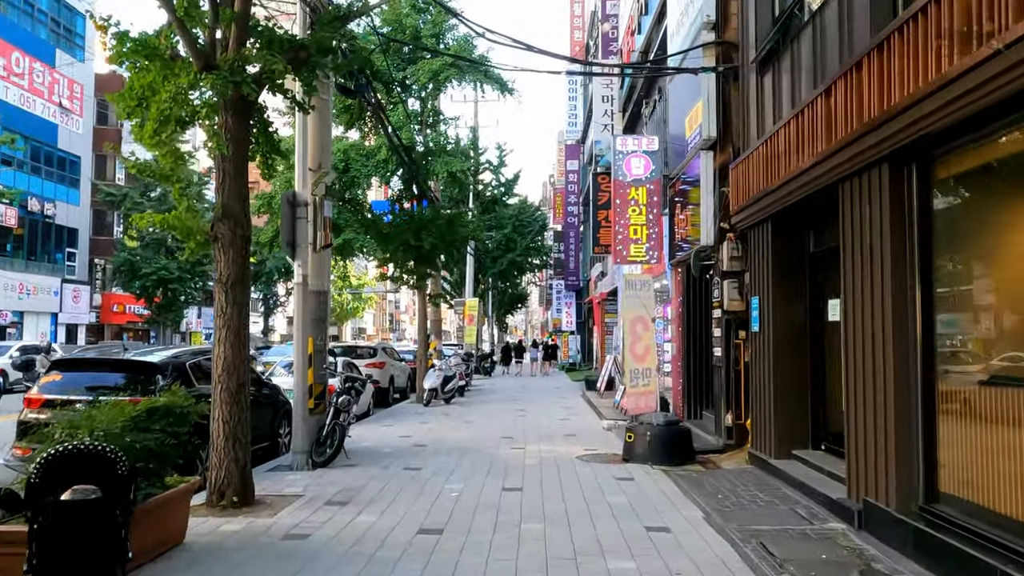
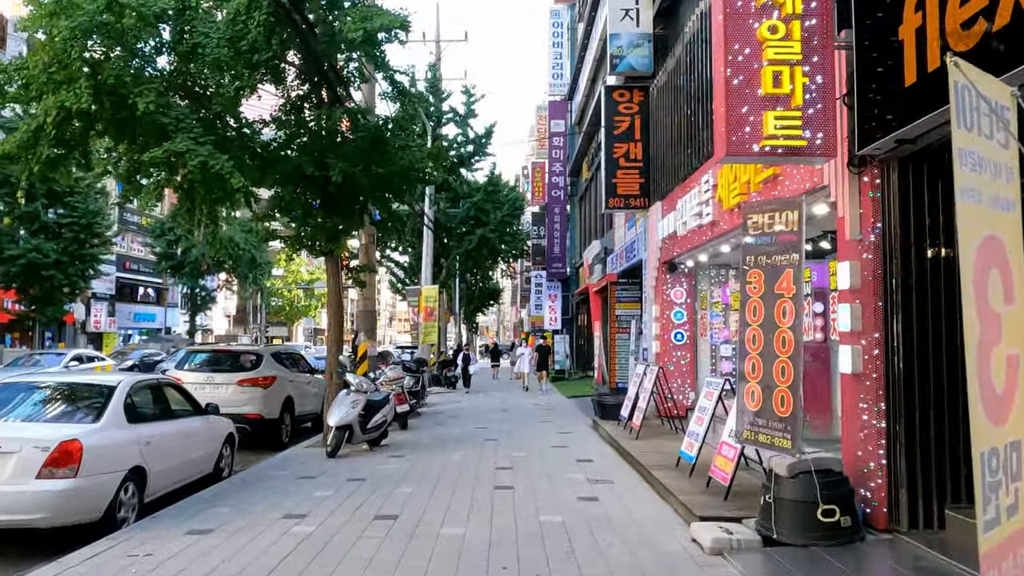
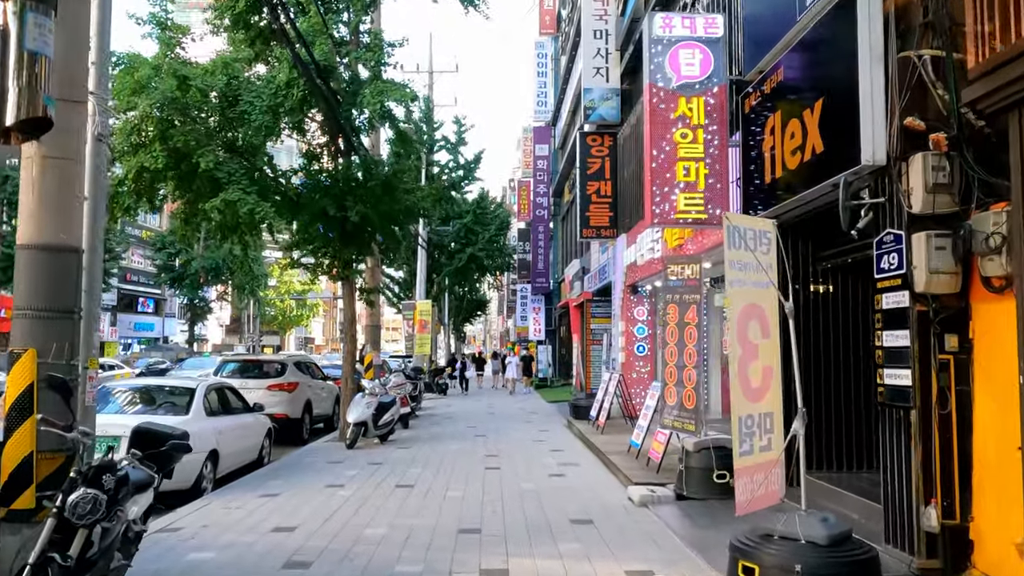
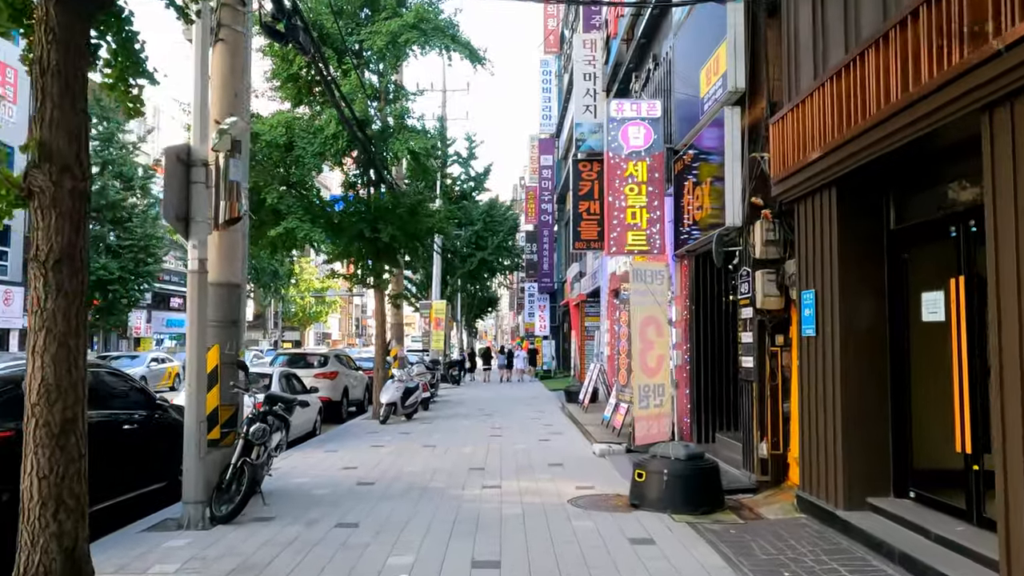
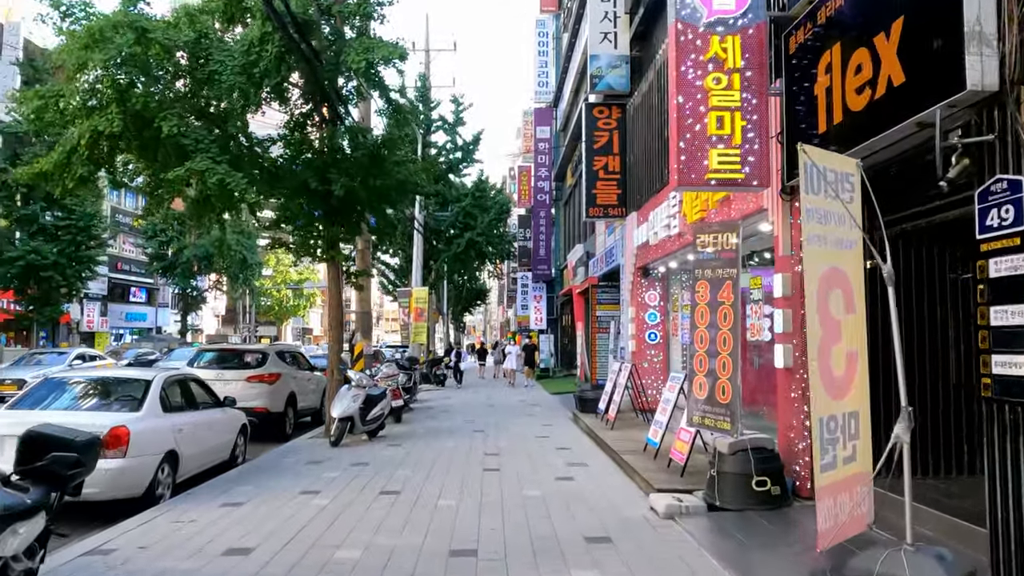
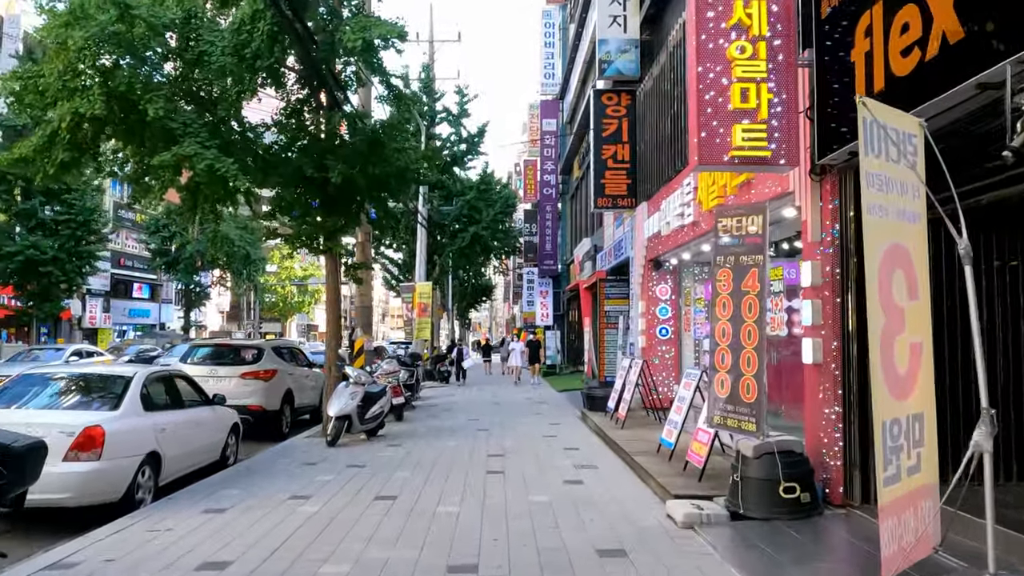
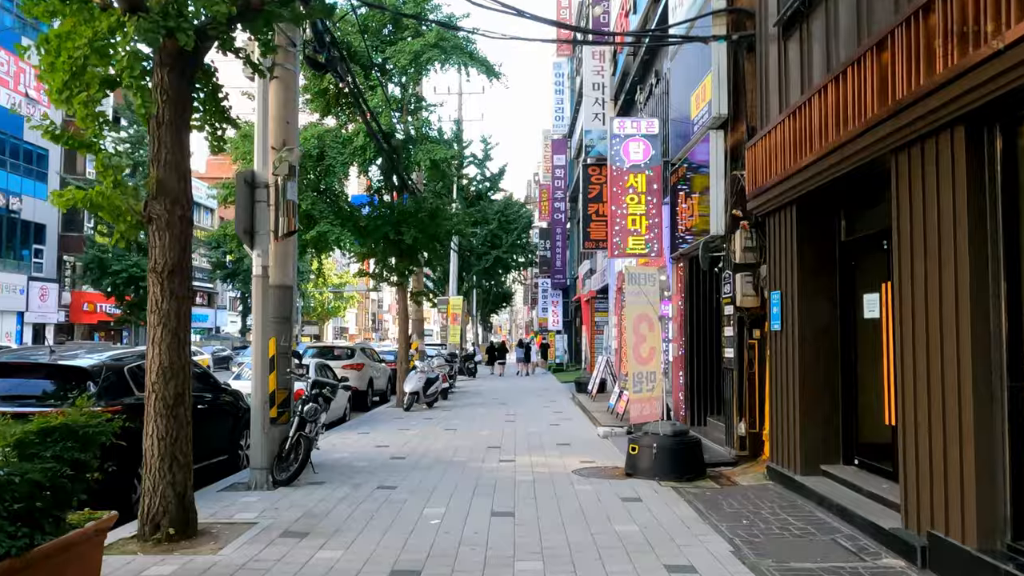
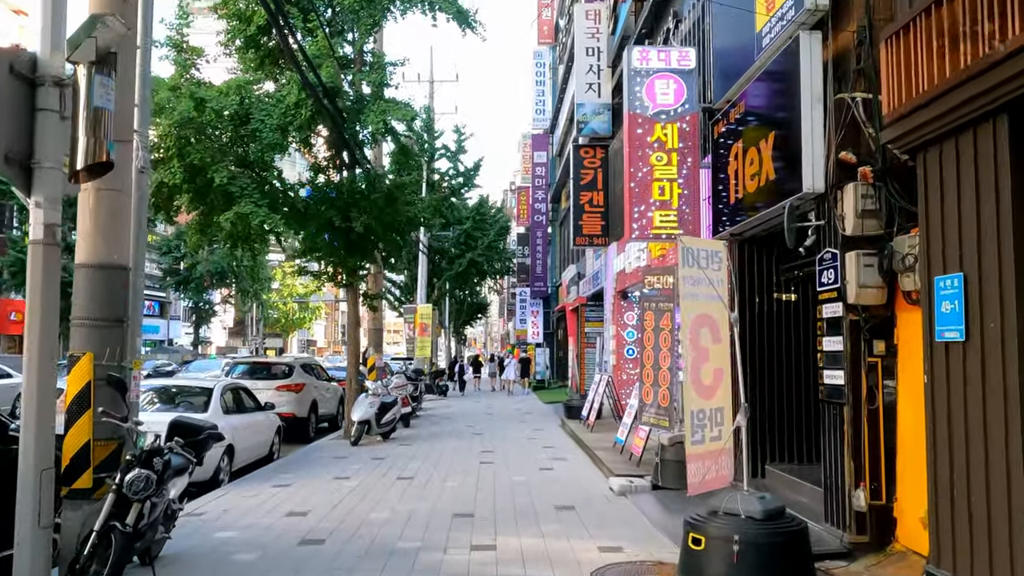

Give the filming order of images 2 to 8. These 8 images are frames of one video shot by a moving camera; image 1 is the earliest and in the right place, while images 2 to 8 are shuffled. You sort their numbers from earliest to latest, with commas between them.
7, 4, 8, 3, 5, 6, 2
